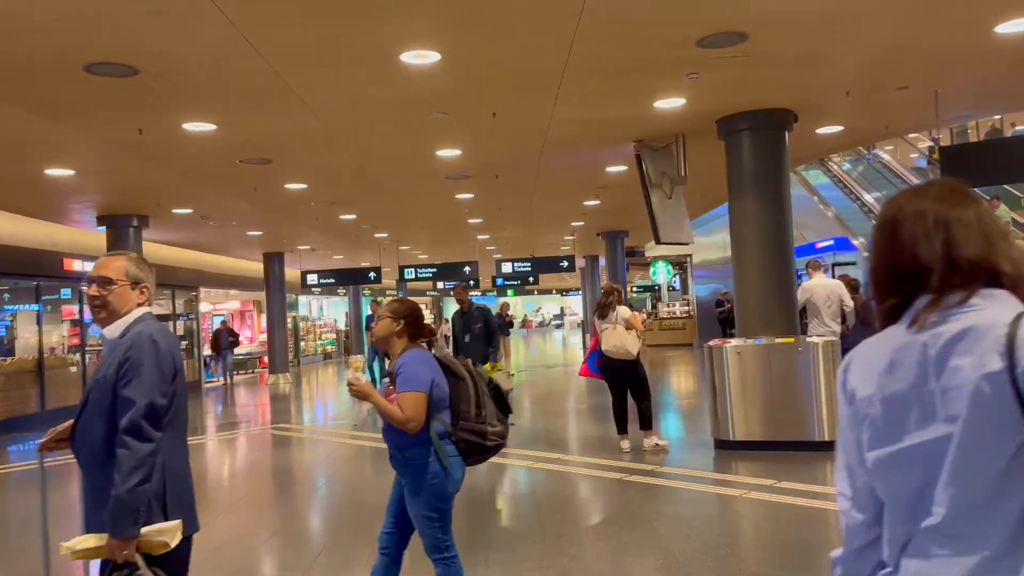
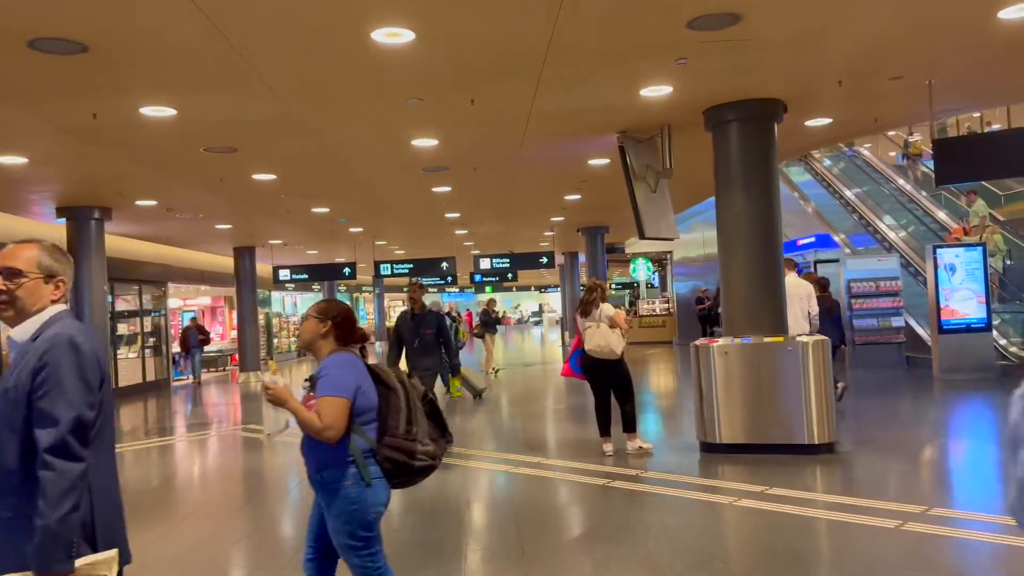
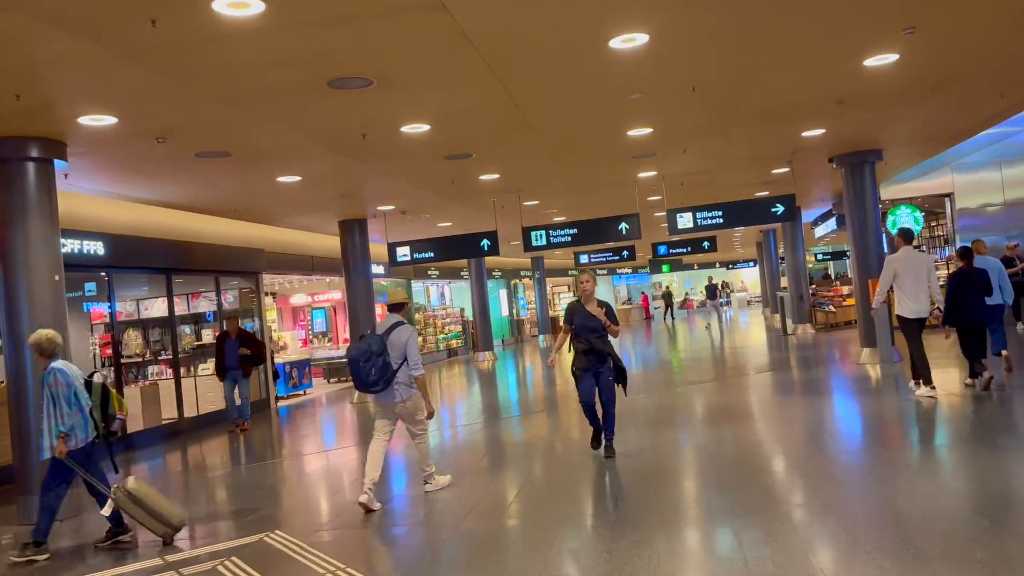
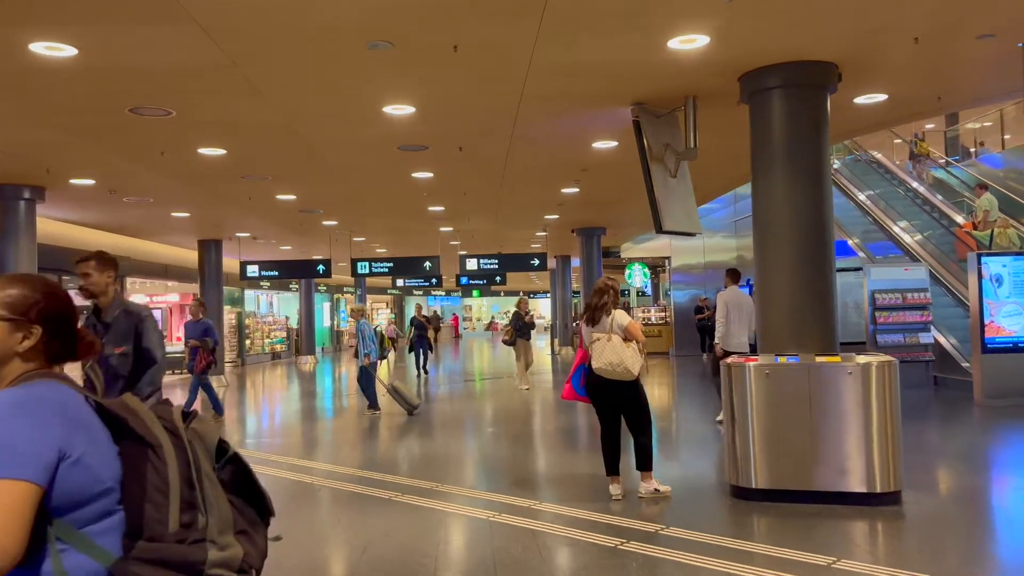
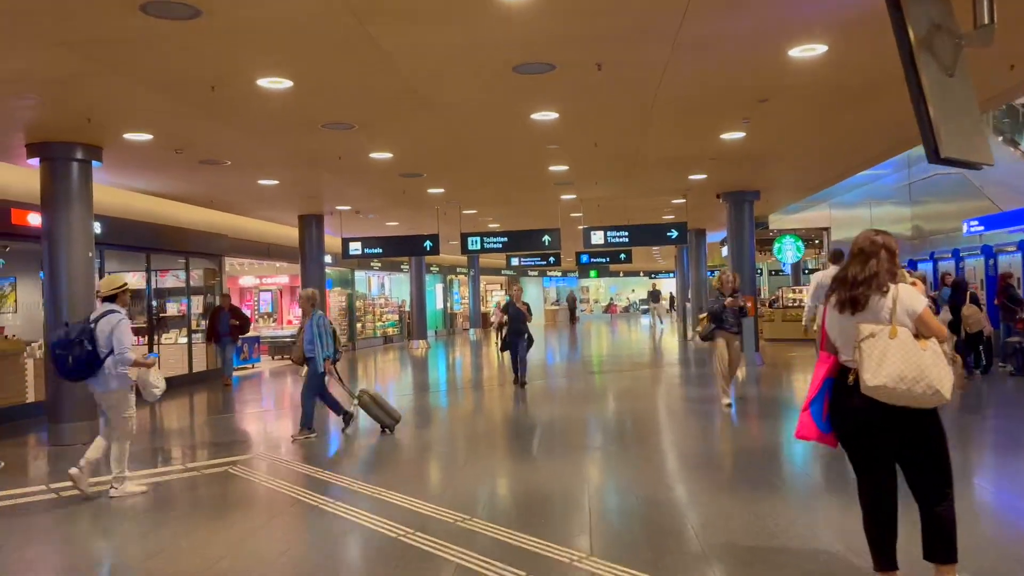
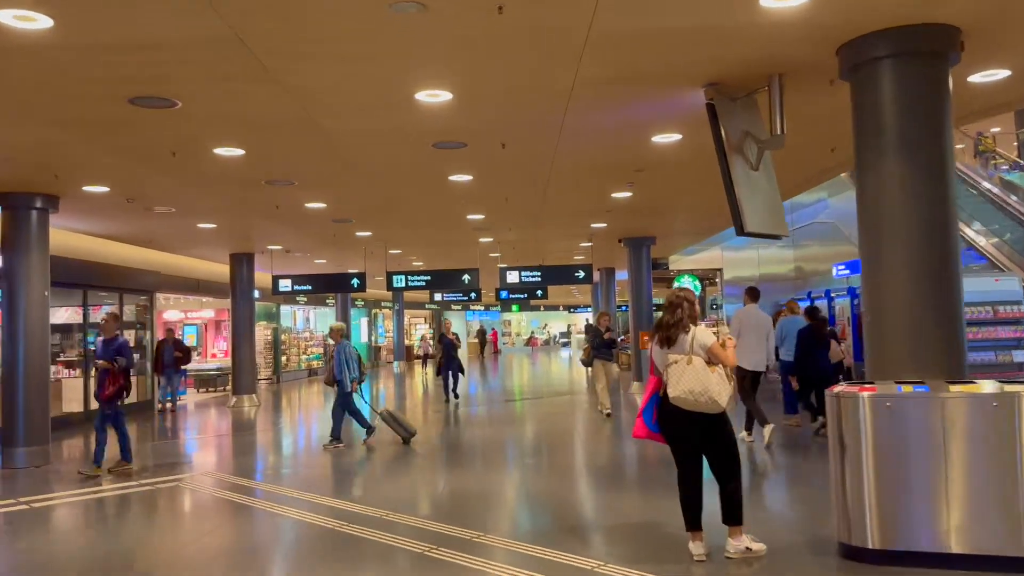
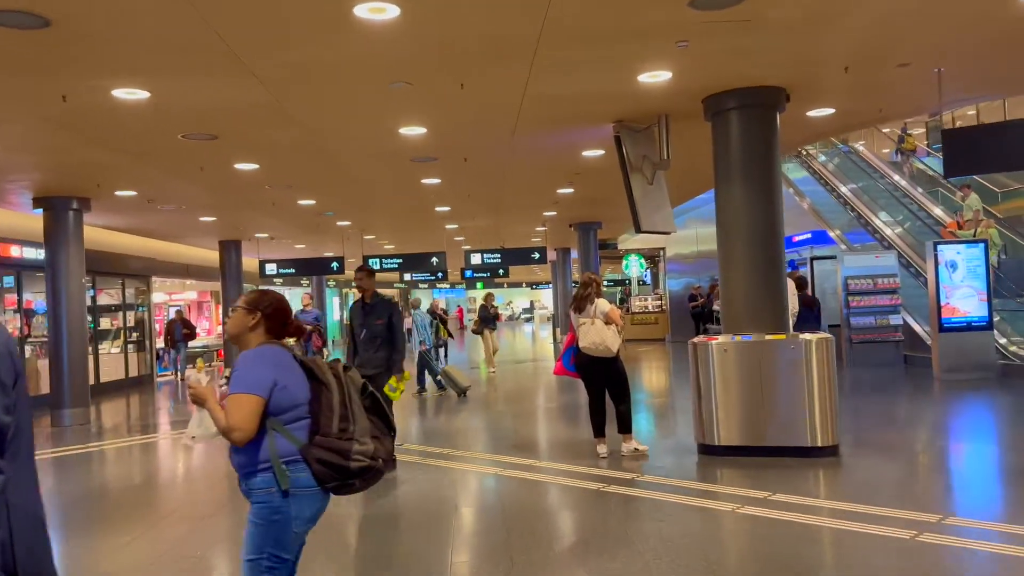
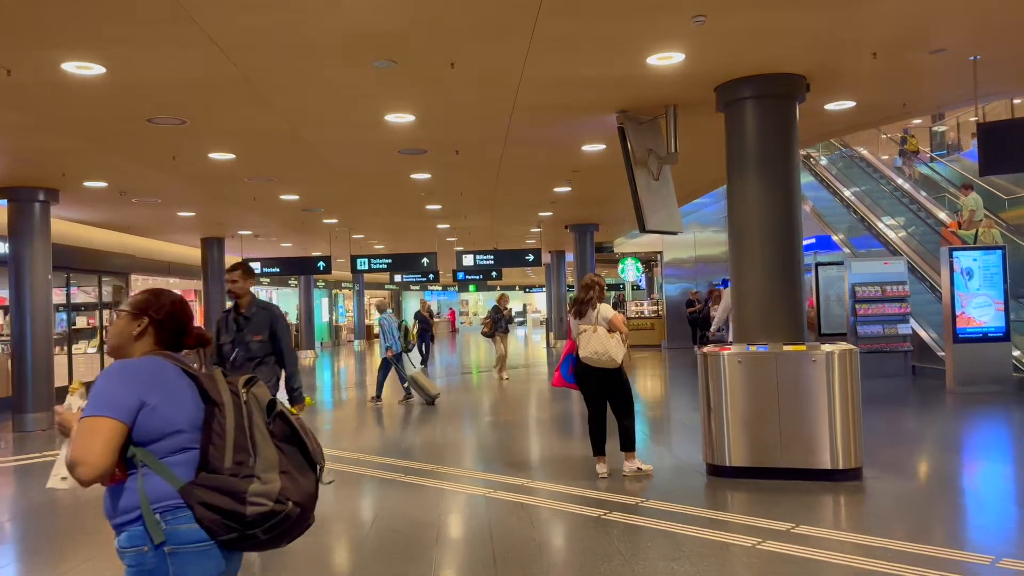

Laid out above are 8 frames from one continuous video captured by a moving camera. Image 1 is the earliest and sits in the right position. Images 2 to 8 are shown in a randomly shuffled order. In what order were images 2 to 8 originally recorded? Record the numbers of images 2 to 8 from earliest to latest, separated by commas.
2, 7, 8, 4, 6, 5, 3
